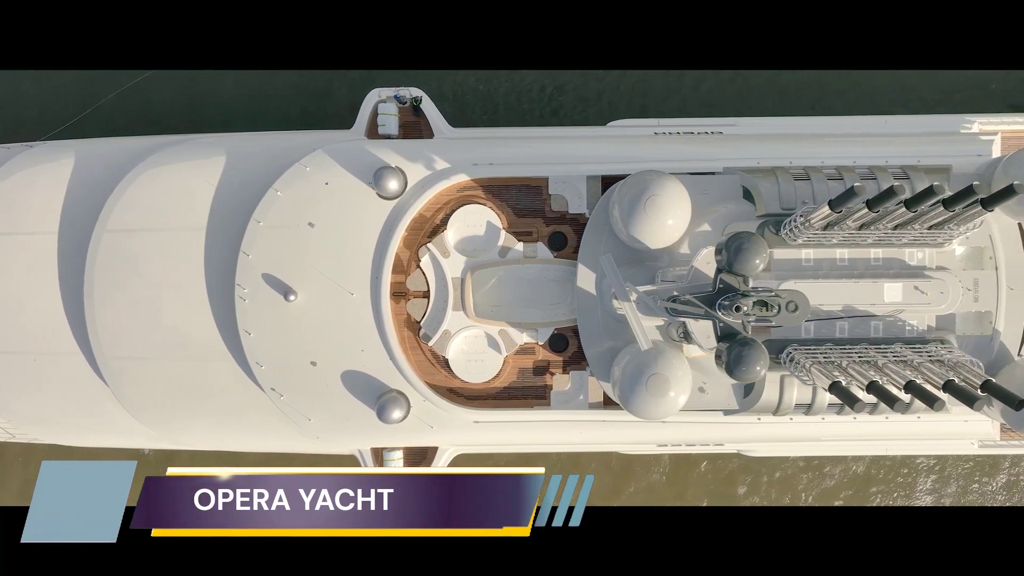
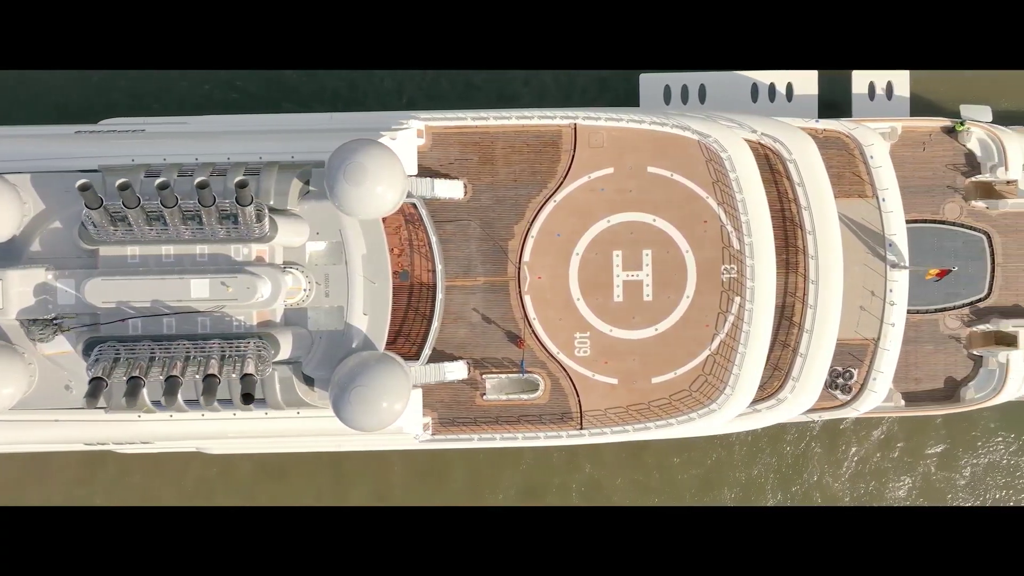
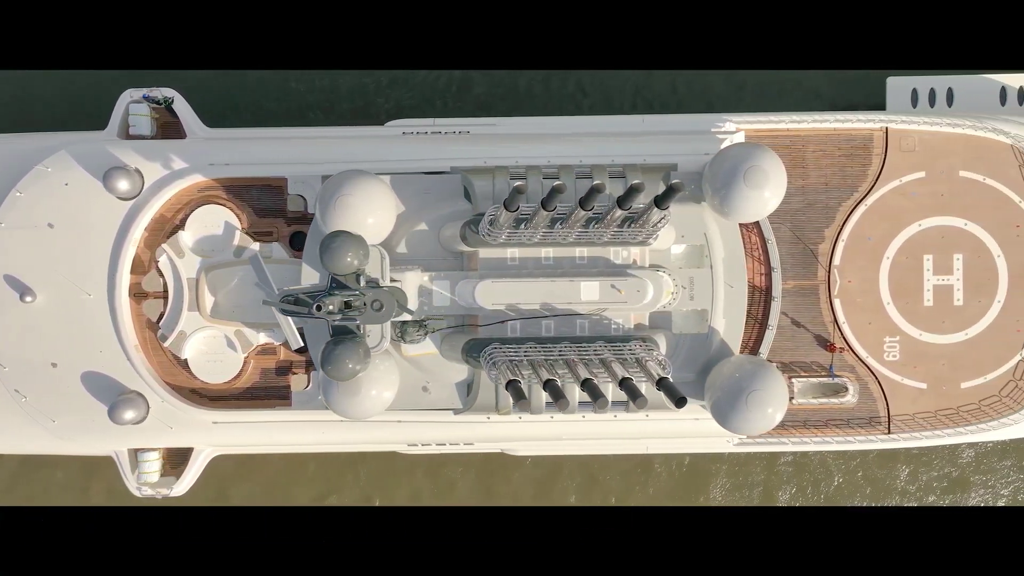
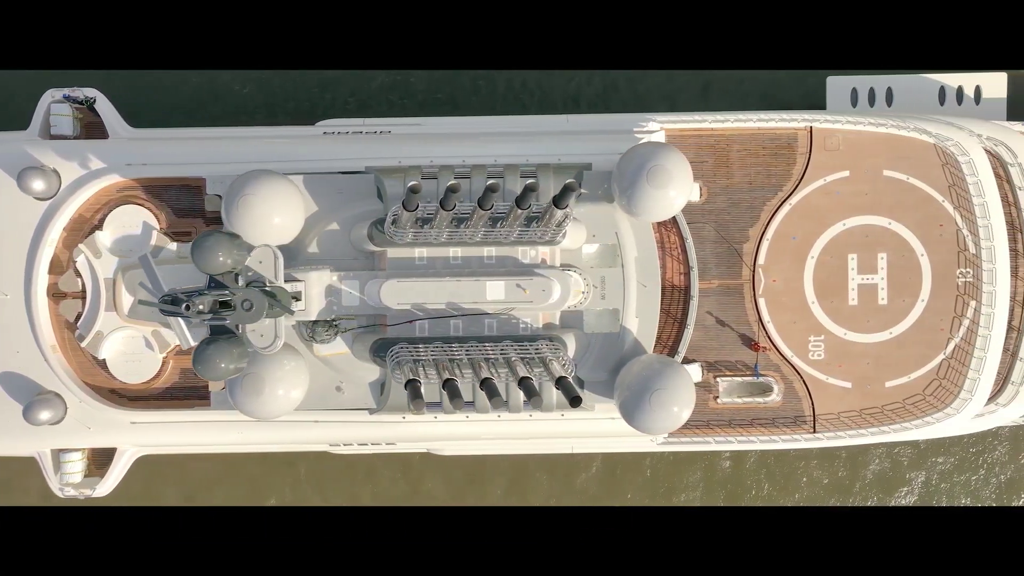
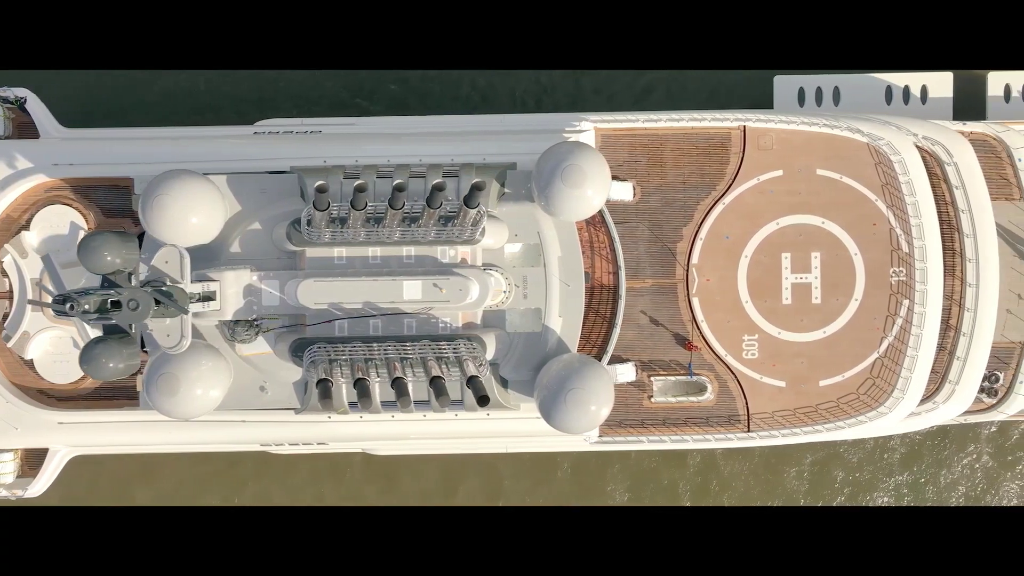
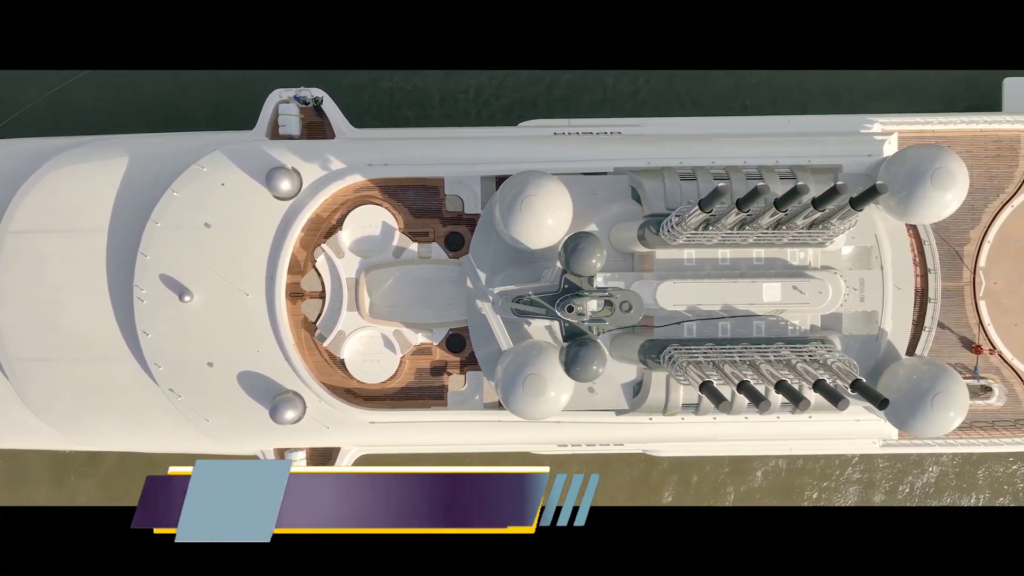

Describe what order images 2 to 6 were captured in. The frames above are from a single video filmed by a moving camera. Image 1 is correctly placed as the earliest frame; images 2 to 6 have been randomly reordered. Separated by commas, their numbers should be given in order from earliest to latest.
6, 3, 4, 5, 2
